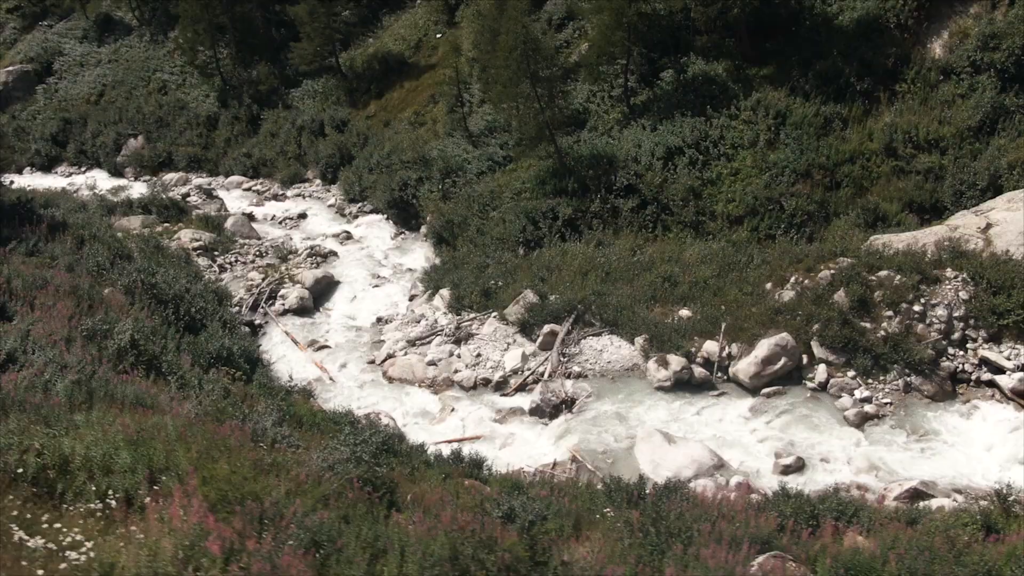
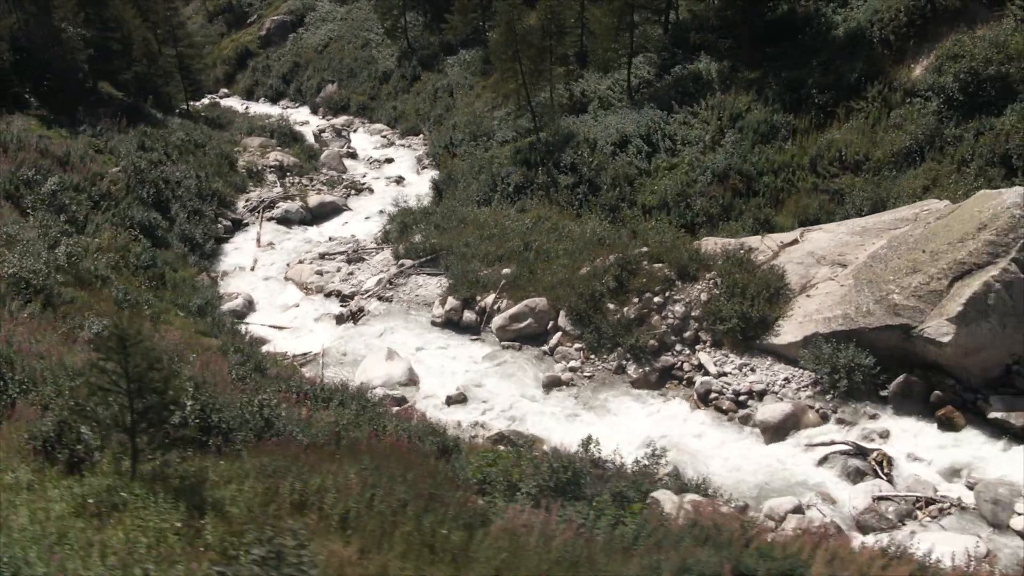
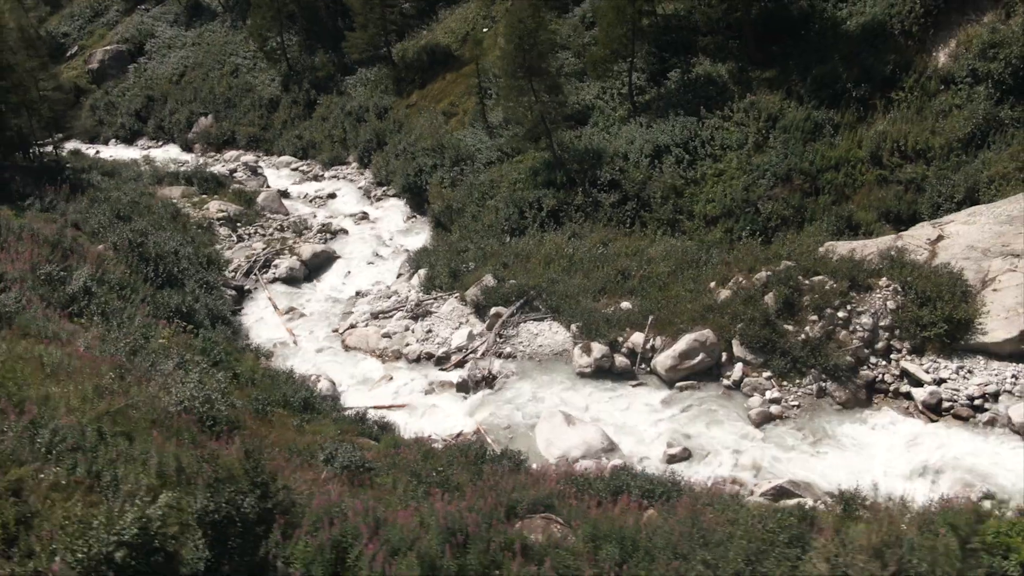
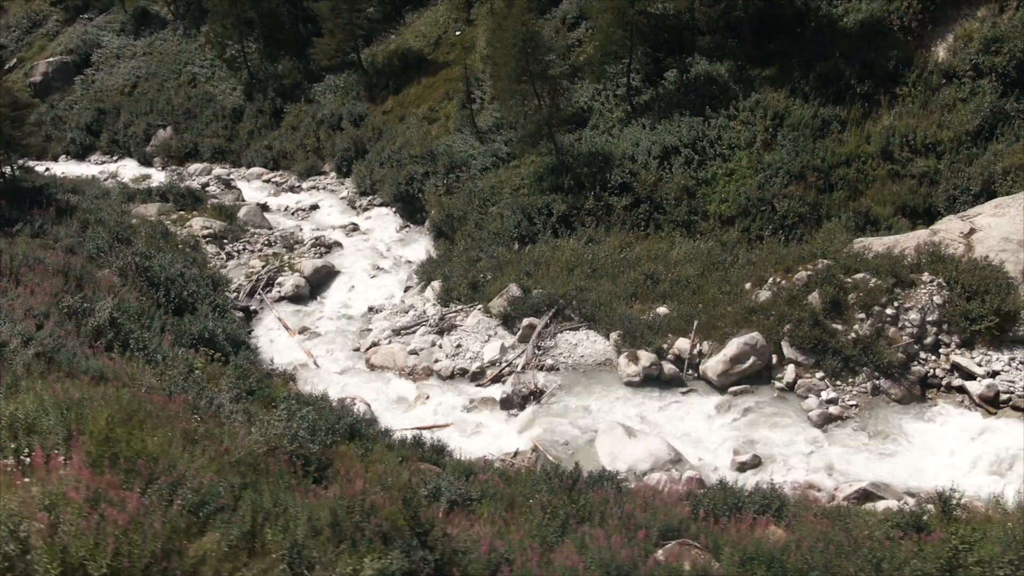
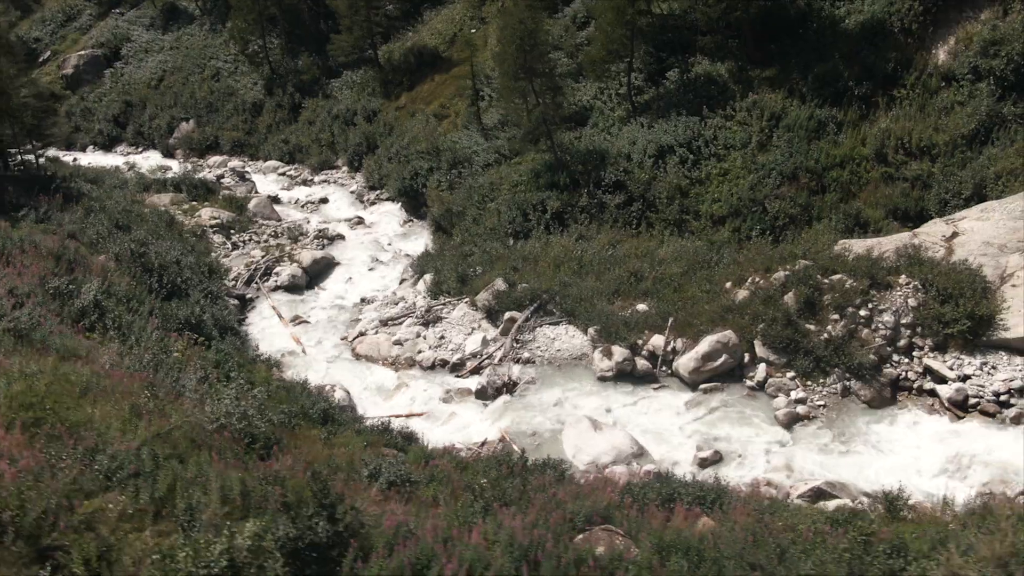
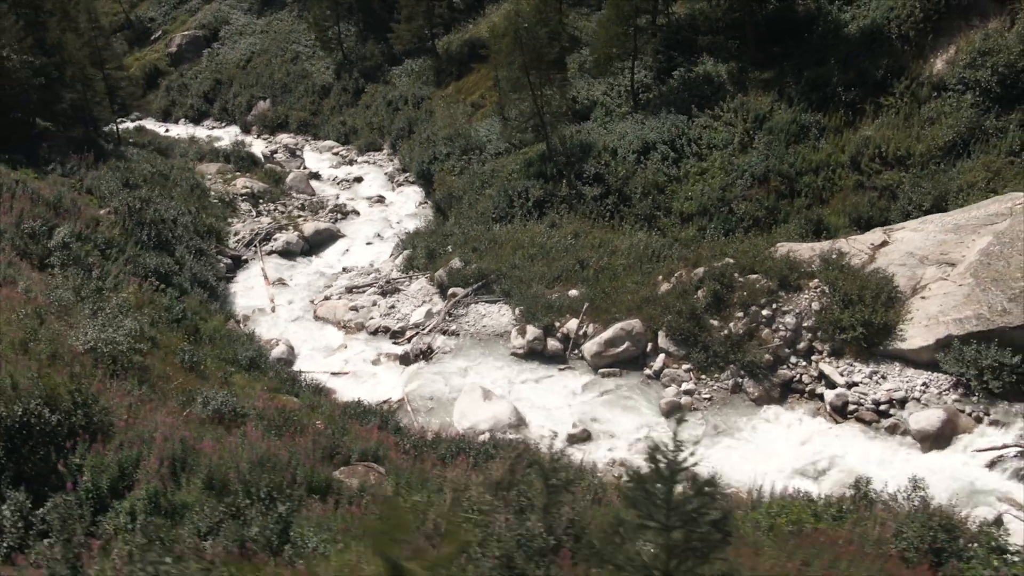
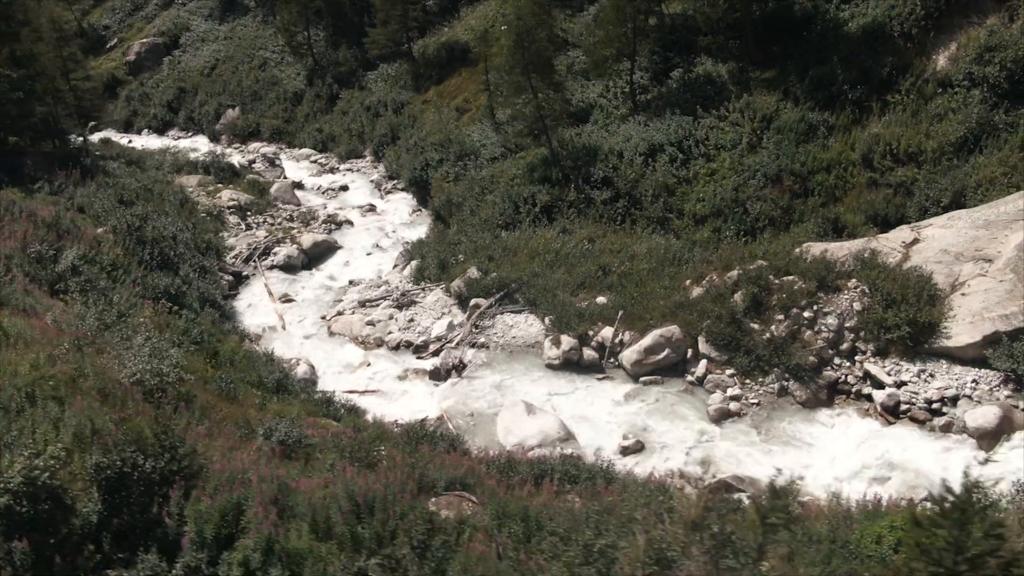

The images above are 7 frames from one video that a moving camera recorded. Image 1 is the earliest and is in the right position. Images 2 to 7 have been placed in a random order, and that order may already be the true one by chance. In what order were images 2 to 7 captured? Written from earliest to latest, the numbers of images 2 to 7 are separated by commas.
4, 5, 3, 7, 6, 2
